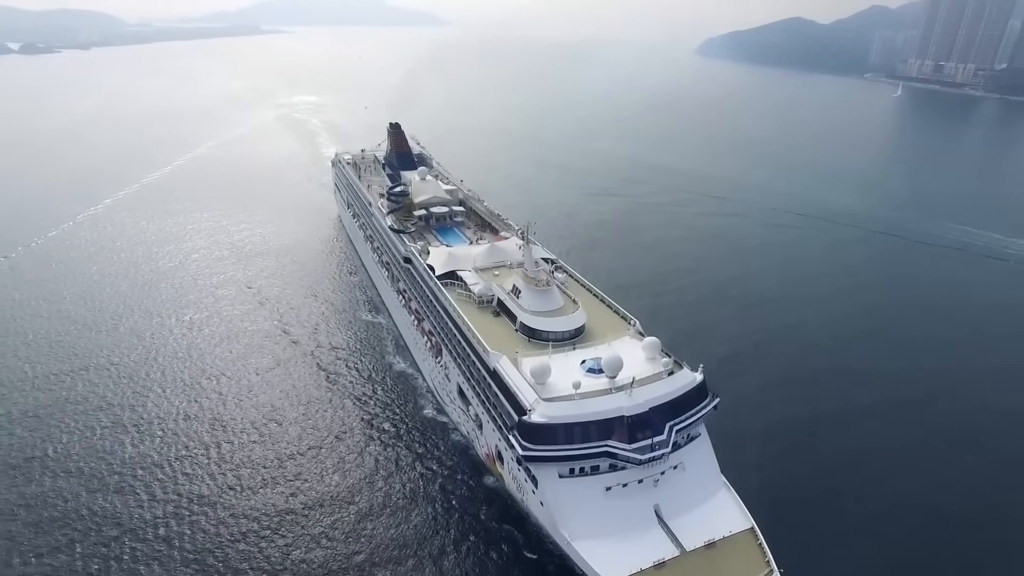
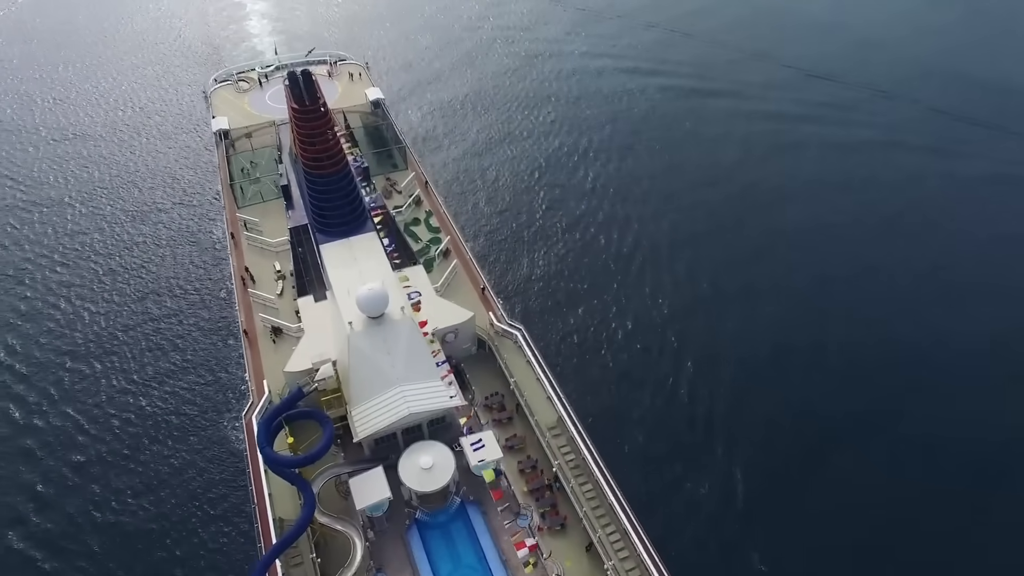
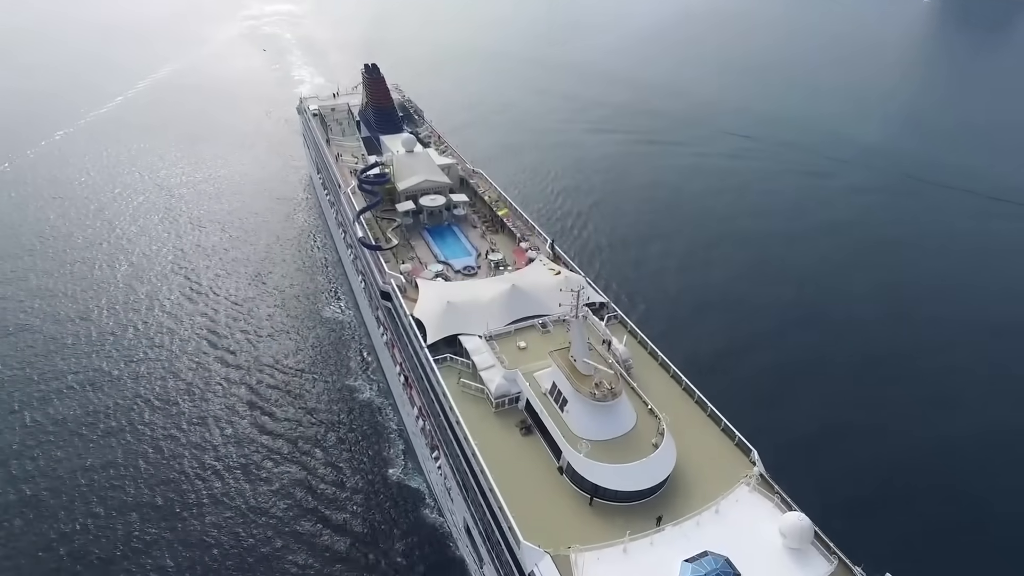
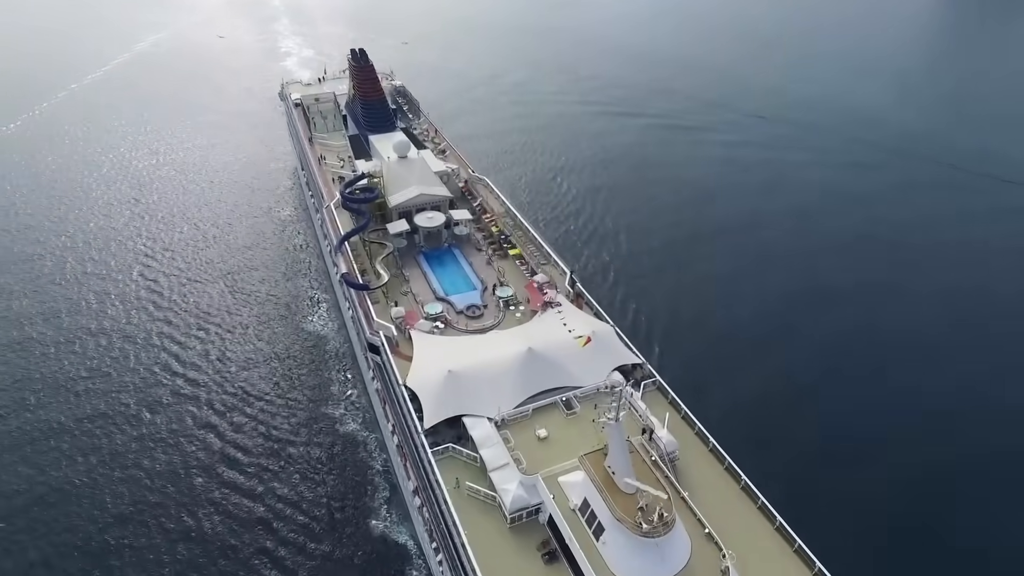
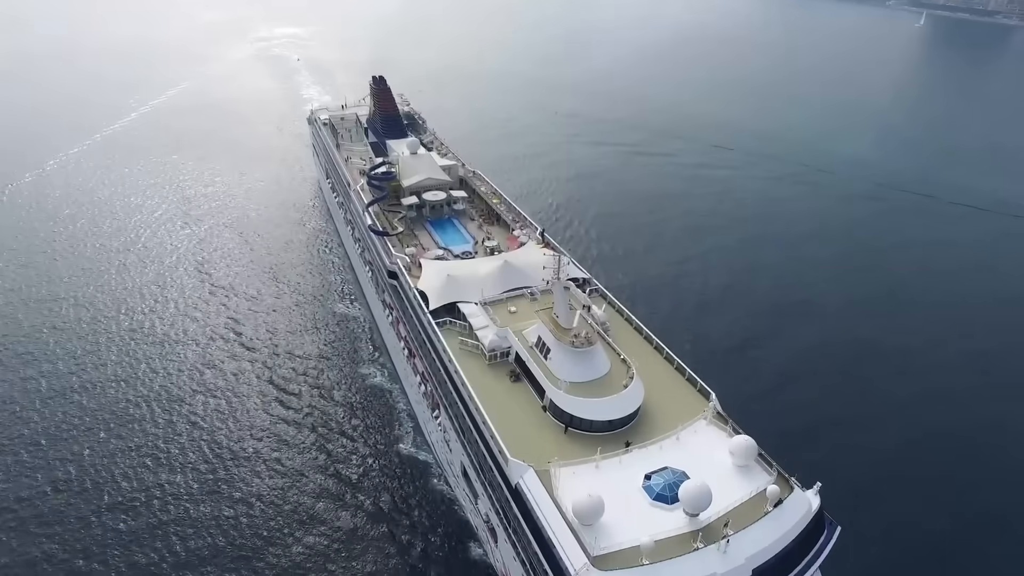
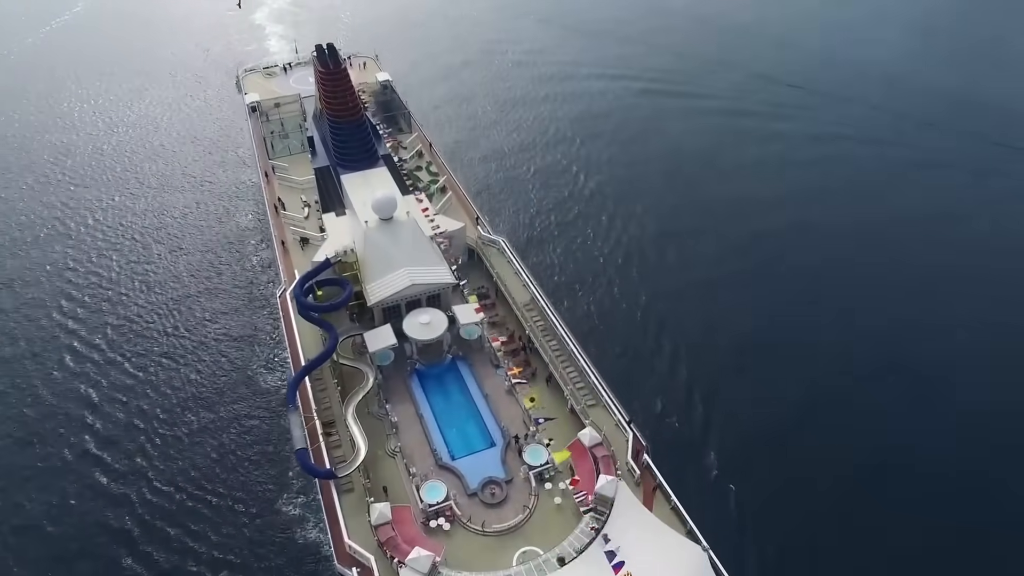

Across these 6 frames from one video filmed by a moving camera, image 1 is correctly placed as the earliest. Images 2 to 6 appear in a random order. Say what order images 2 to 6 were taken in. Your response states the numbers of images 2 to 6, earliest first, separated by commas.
5, 3, 4, 6, 2
